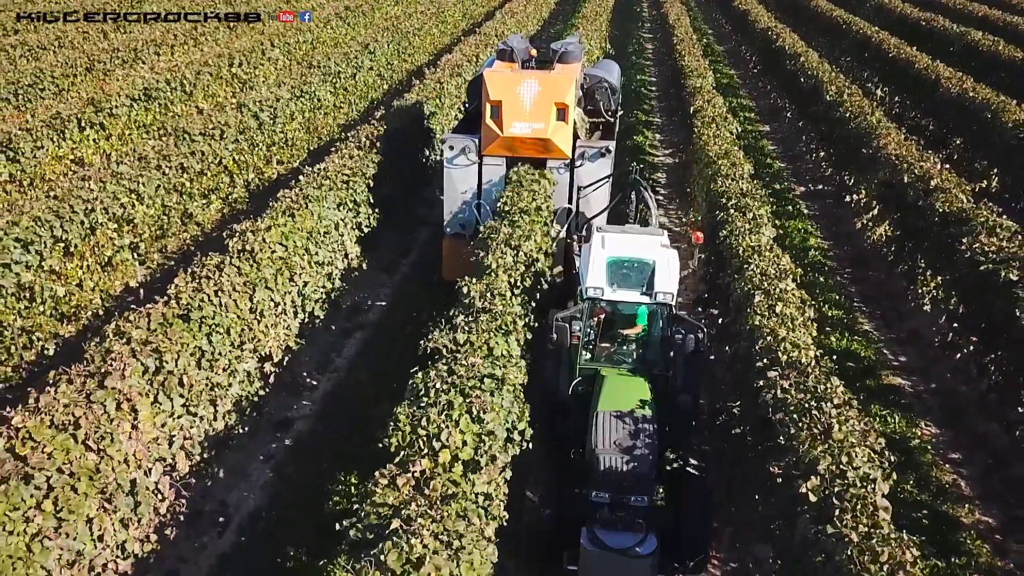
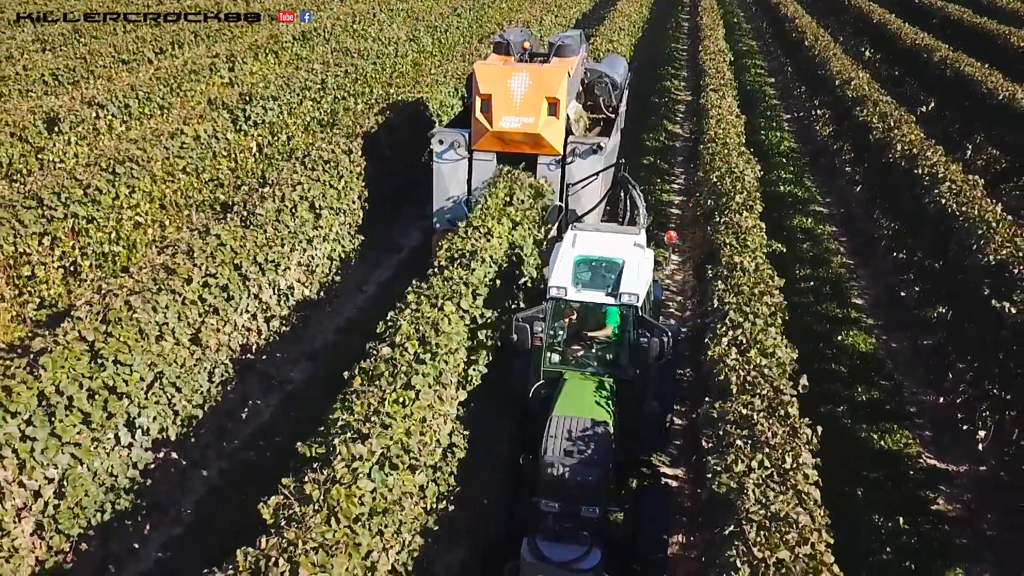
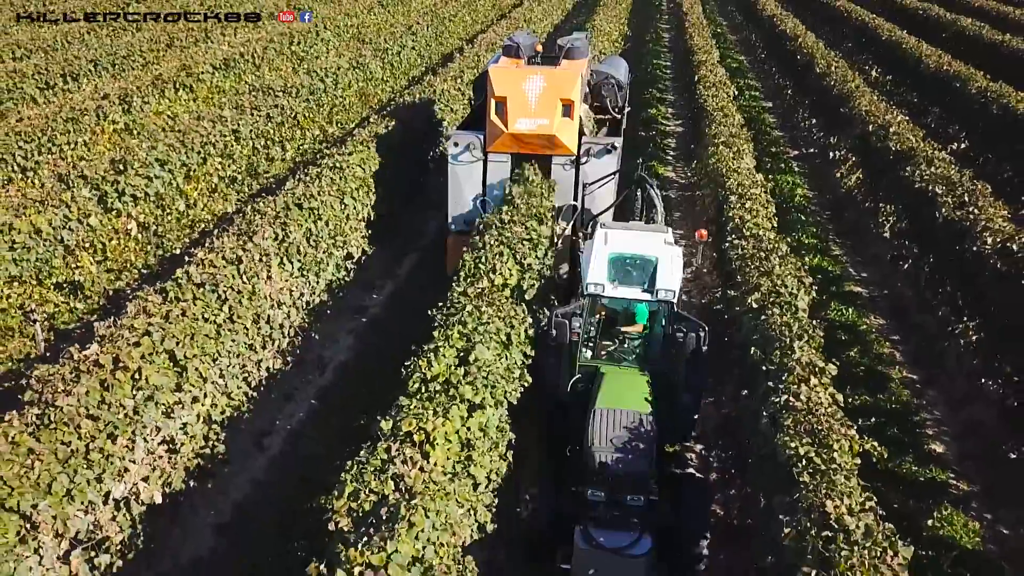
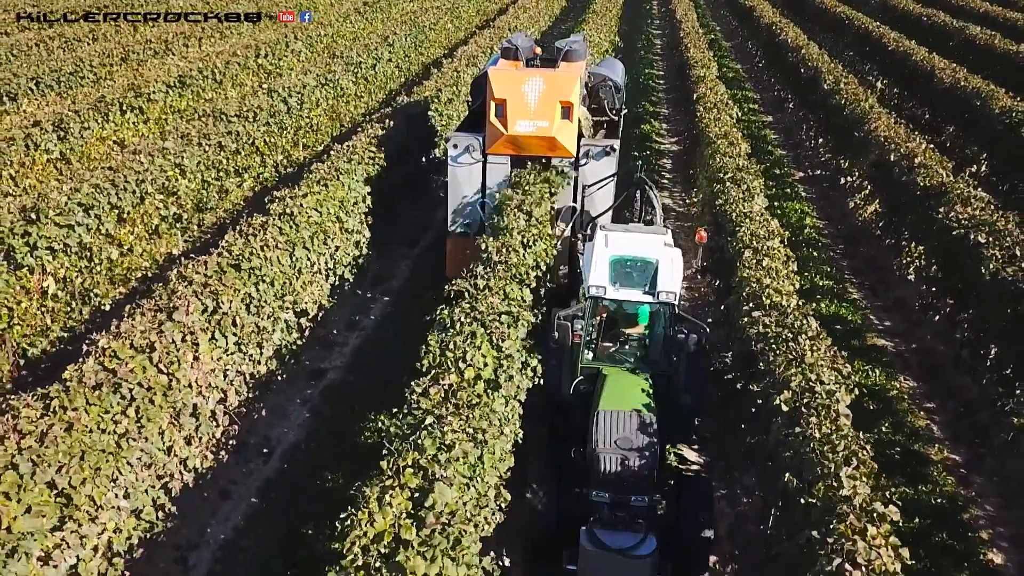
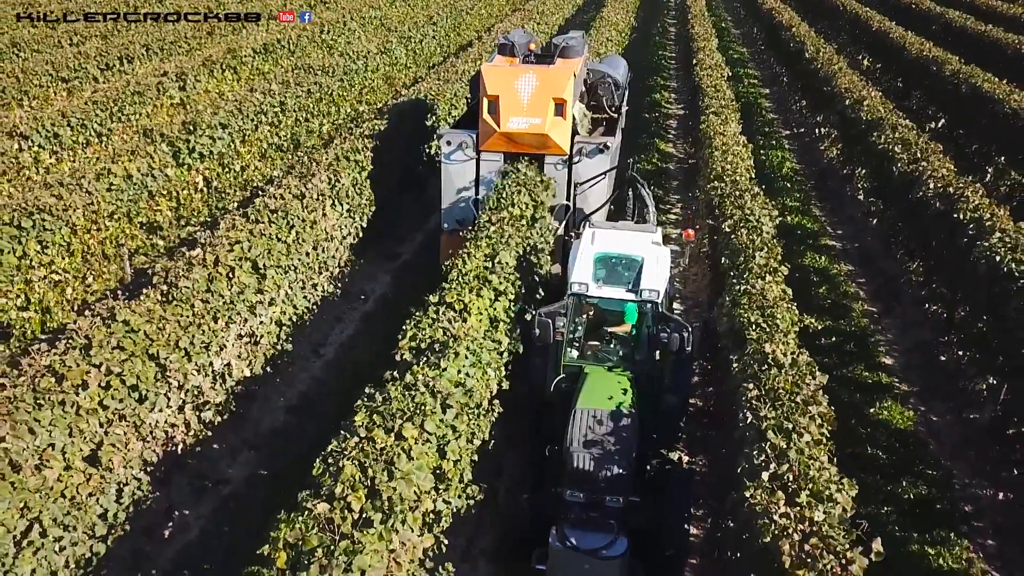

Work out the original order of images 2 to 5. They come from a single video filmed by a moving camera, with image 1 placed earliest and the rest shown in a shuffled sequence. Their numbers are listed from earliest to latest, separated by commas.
4, 3, 5, 2
